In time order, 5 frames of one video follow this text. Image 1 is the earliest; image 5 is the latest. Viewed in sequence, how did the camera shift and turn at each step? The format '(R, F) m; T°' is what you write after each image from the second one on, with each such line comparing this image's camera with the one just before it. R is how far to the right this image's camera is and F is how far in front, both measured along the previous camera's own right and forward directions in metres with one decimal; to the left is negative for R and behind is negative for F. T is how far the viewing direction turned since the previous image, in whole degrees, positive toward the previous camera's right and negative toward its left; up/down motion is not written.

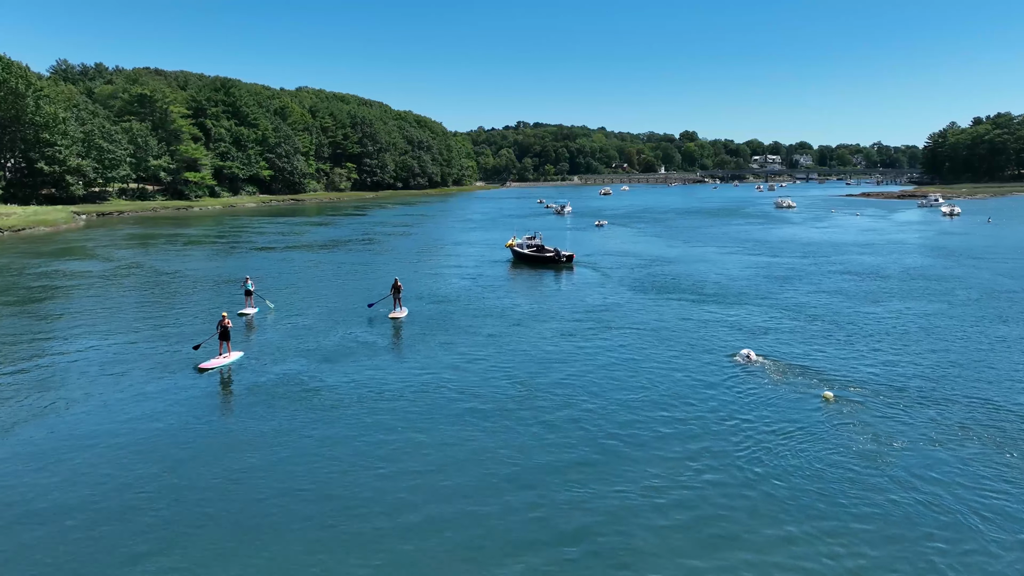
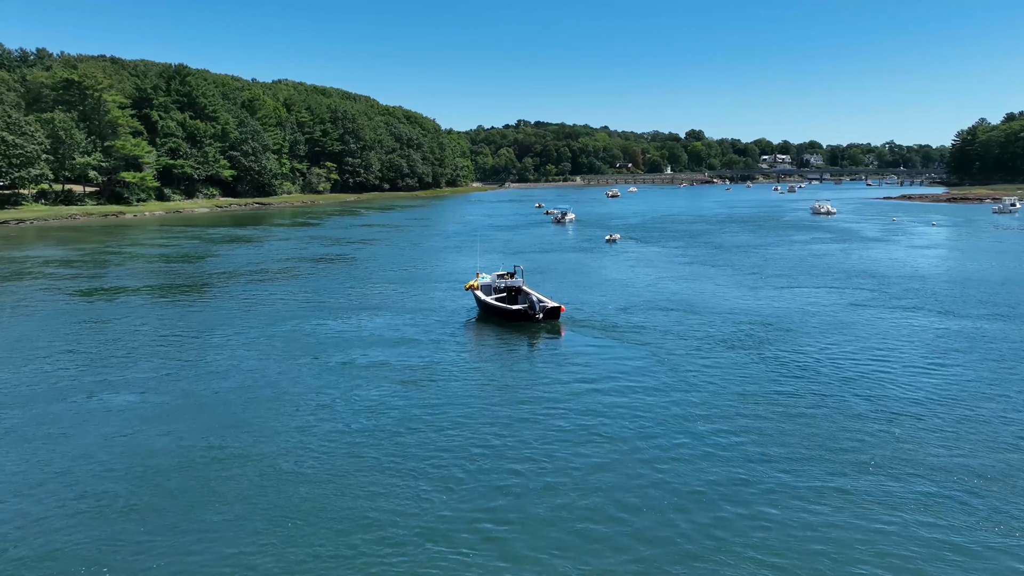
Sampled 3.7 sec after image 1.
(+1.5, +25.9) m; 0°
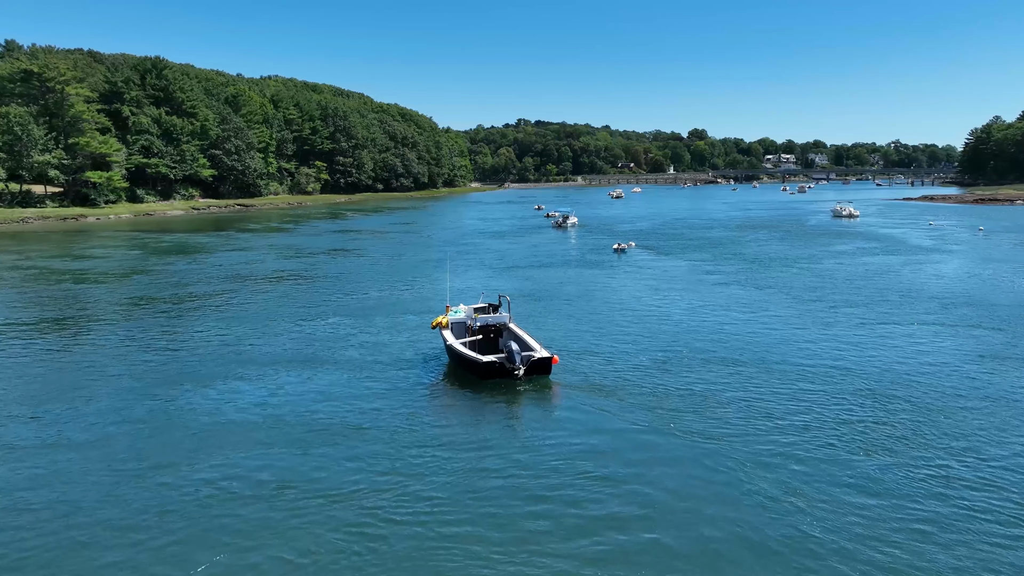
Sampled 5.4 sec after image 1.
(+0.6, +11.4) m; 0°
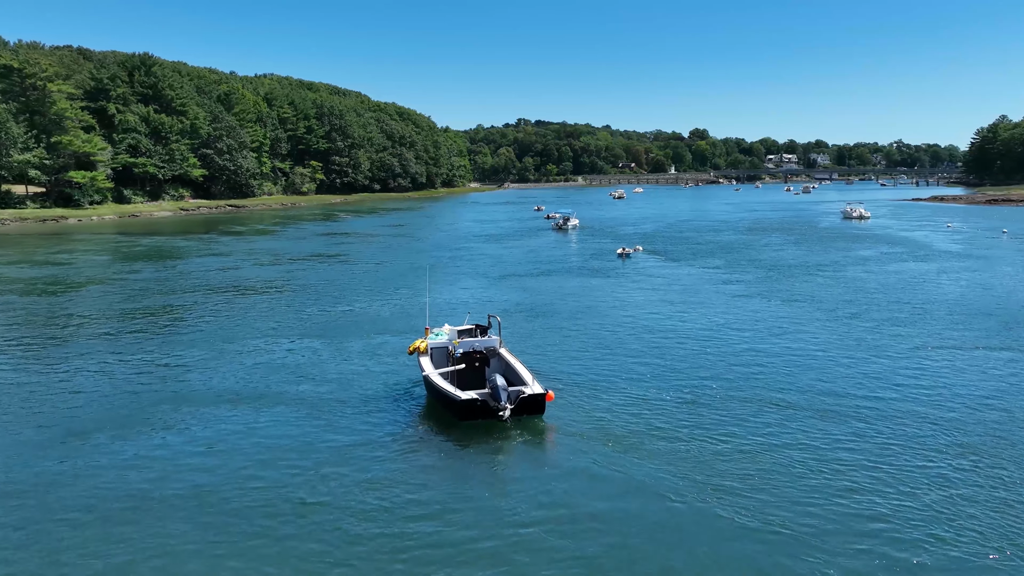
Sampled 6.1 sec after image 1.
(+0.2, +4.9) m; 0°
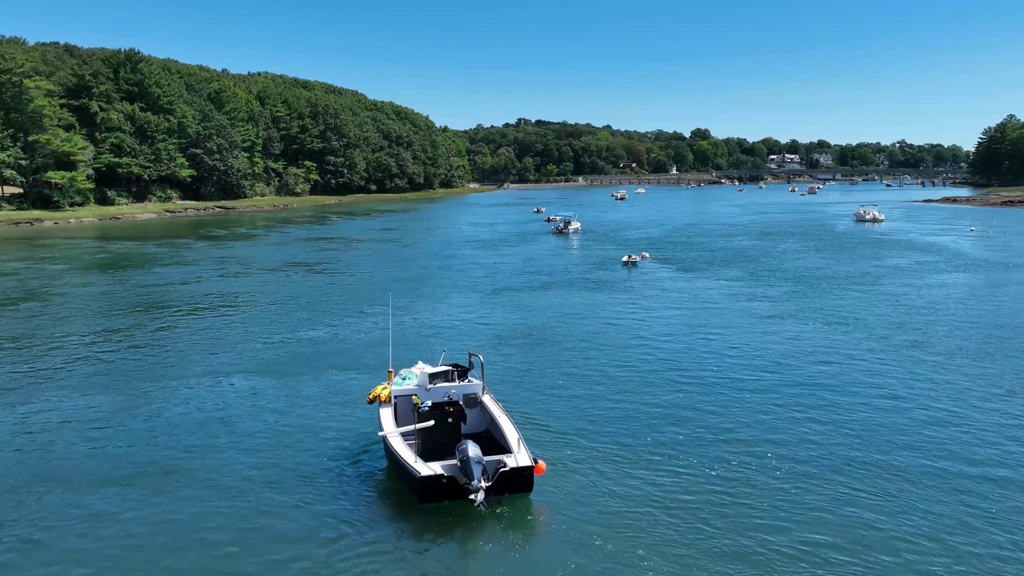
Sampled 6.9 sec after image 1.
(+0.3, +5.7) m; 0°
